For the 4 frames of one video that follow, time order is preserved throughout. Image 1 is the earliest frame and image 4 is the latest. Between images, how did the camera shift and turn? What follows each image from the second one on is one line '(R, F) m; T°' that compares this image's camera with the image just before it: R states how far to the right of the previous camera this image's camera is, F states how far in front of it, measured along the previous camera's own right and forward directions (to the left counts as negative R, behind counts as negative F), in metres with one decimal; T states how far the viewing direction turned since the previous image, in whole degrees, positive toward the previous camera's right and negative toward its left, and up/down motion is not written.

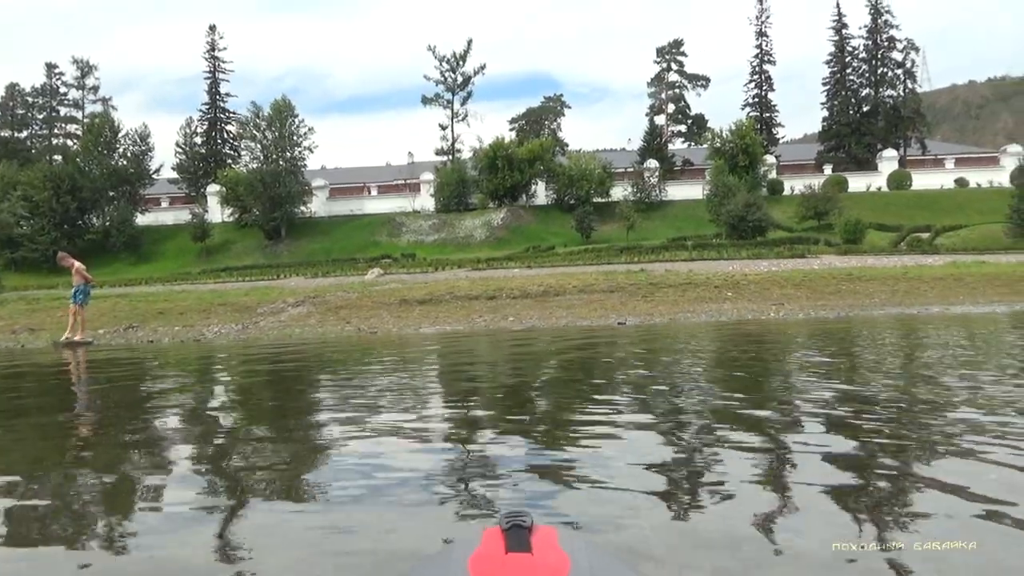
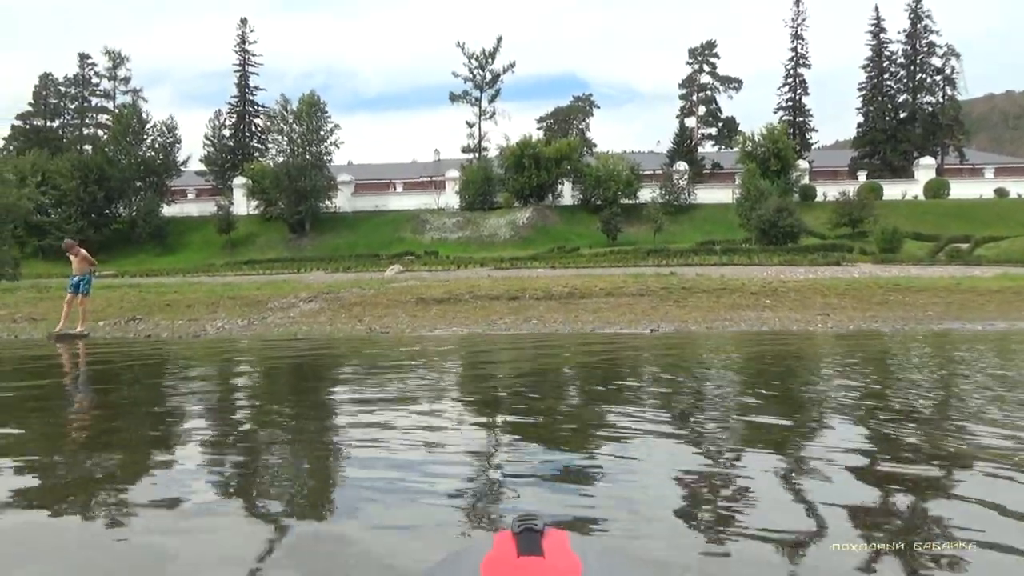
(0.0, +0.6) m; -2°
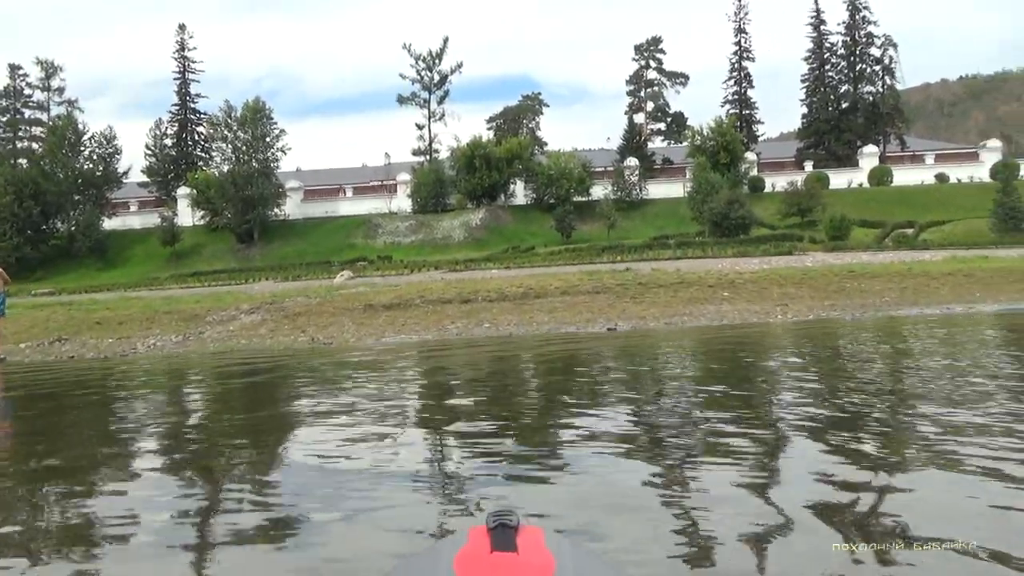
(+0.1, +0.3) m; +3°
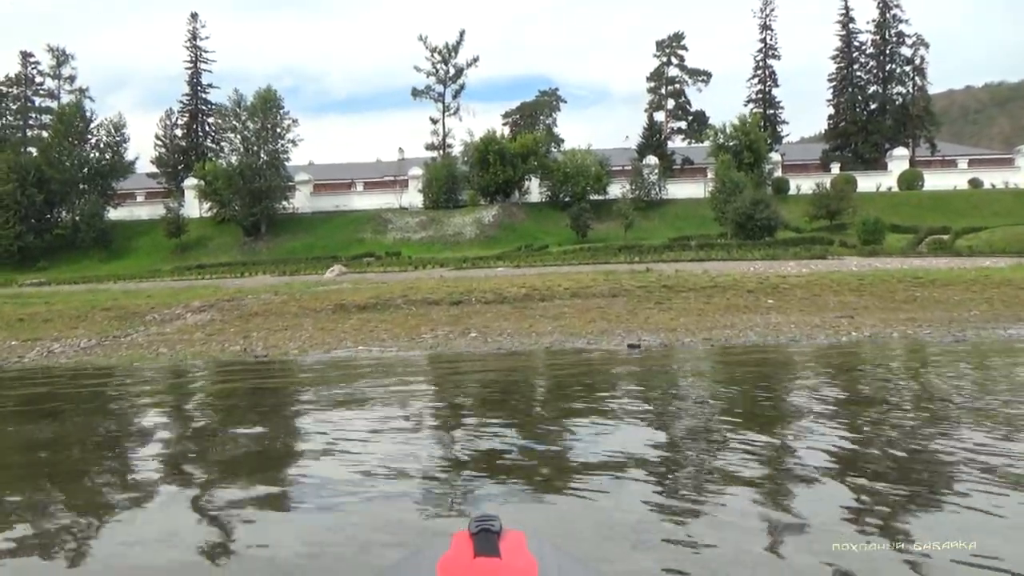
(+0.1, +1.6) m; -1°
